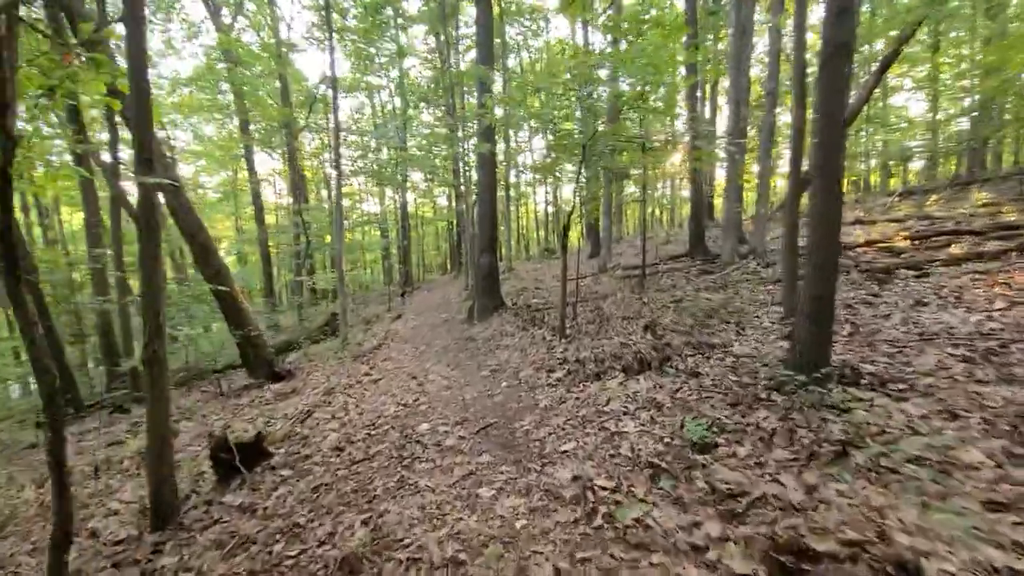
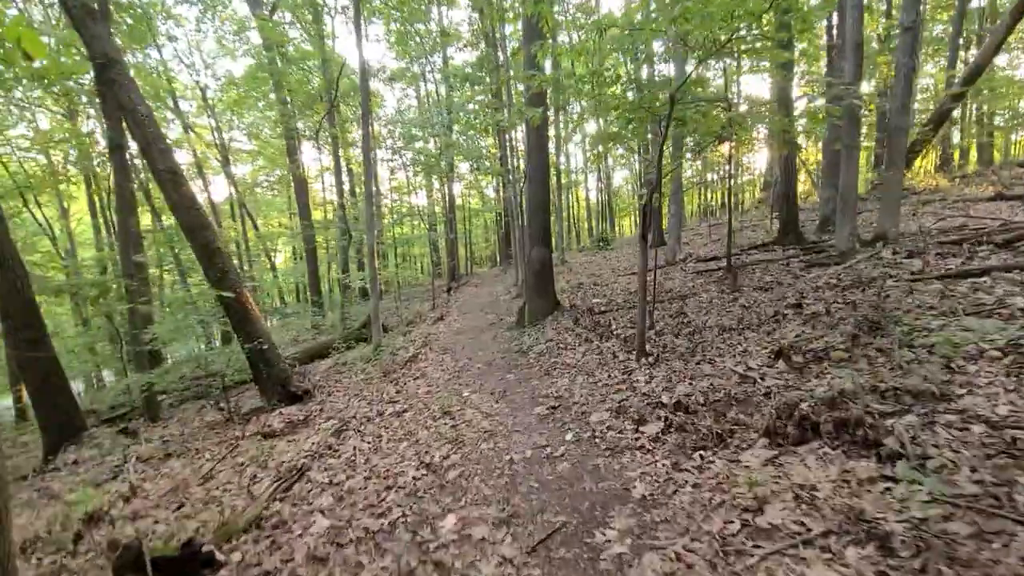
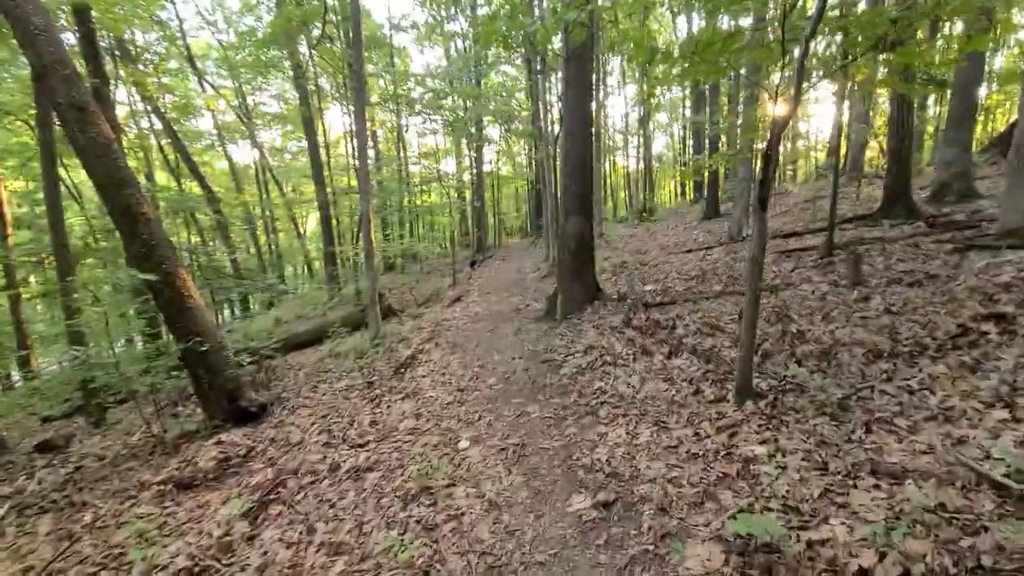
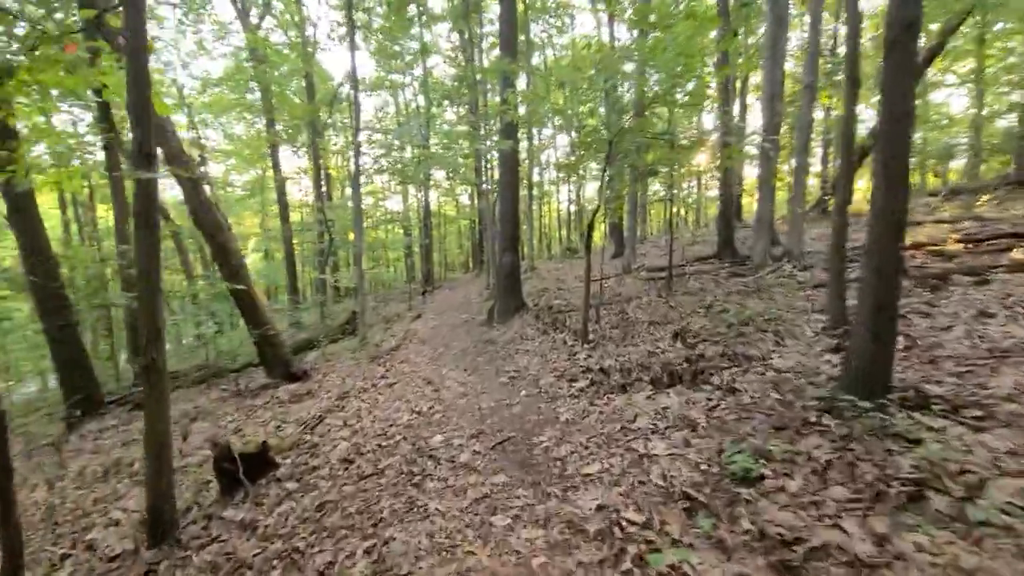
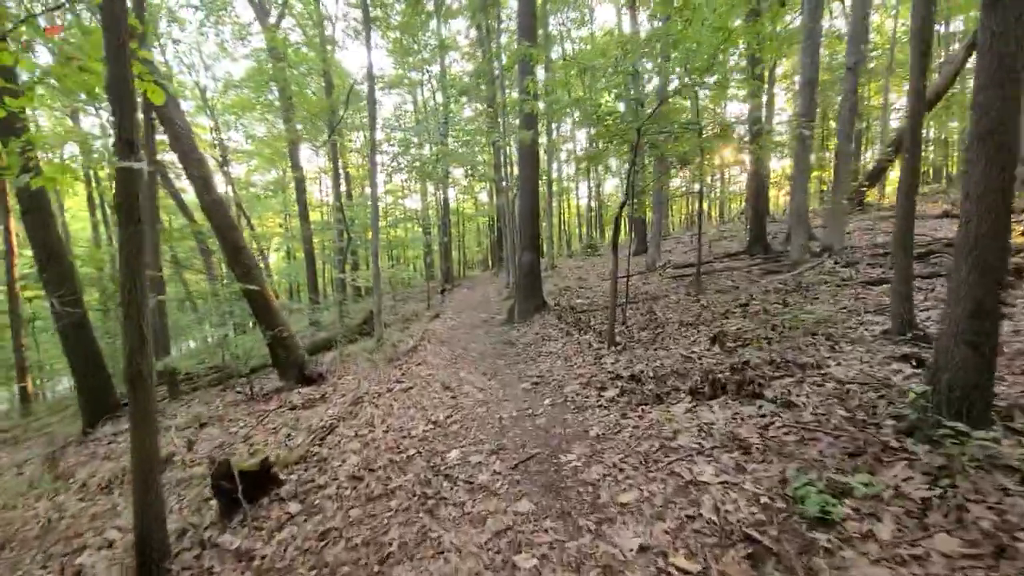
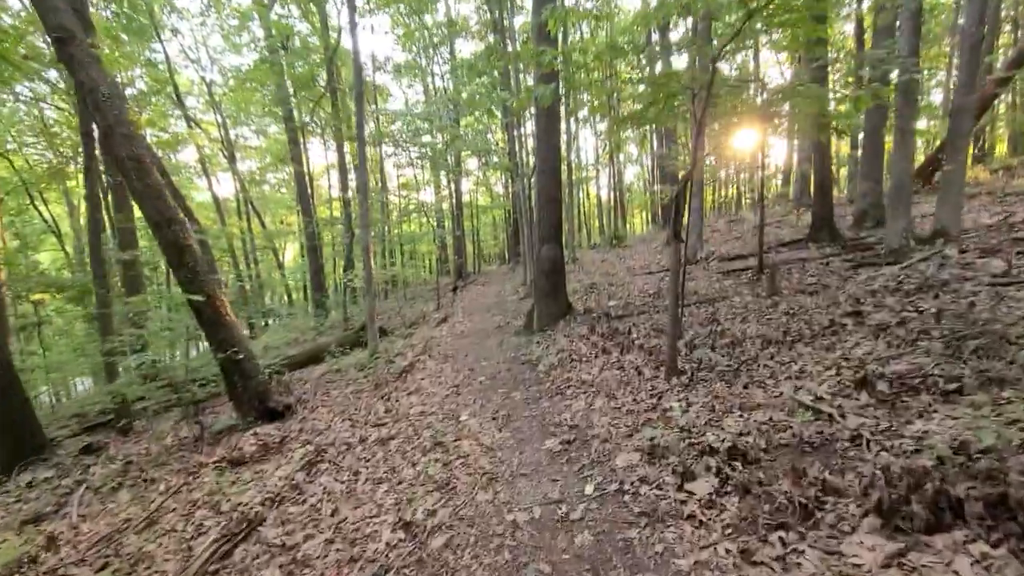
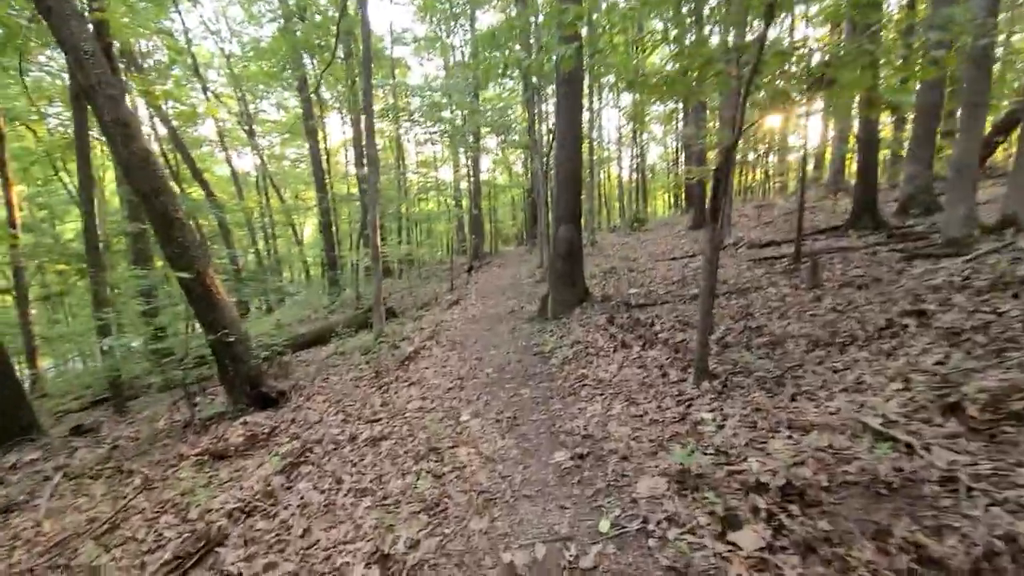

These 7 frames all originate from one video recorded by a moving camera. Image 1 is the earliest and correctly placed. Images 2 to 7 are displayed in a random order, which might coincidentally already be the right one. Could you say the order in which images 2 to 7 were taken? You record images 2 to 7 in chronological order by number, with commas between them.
4, 5, 2, 6, 7, 3
